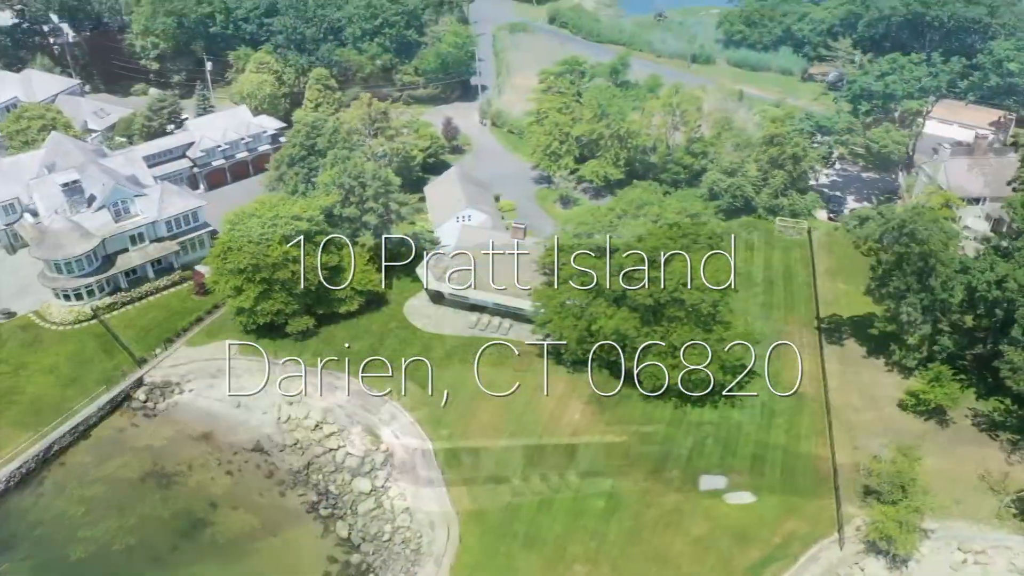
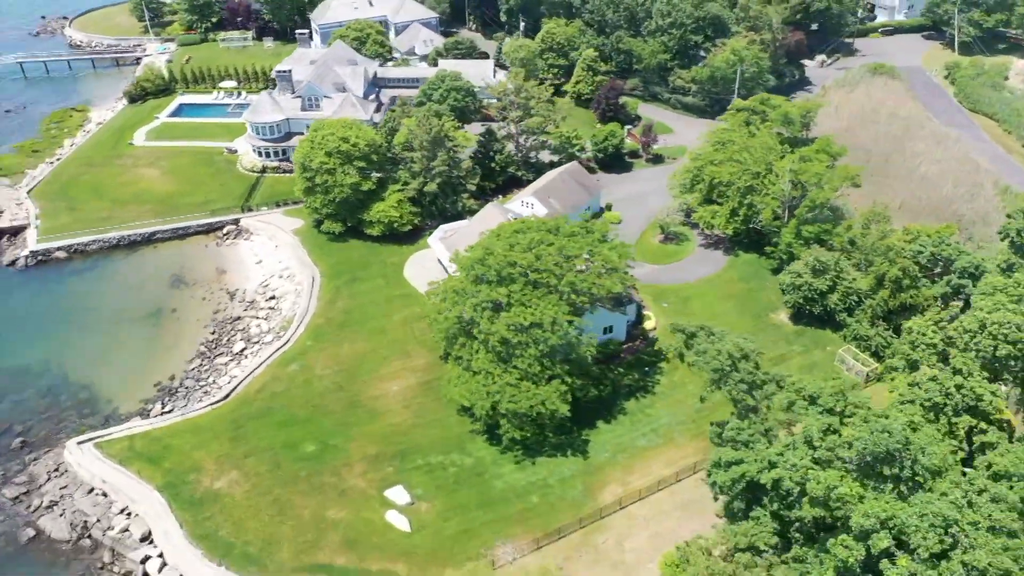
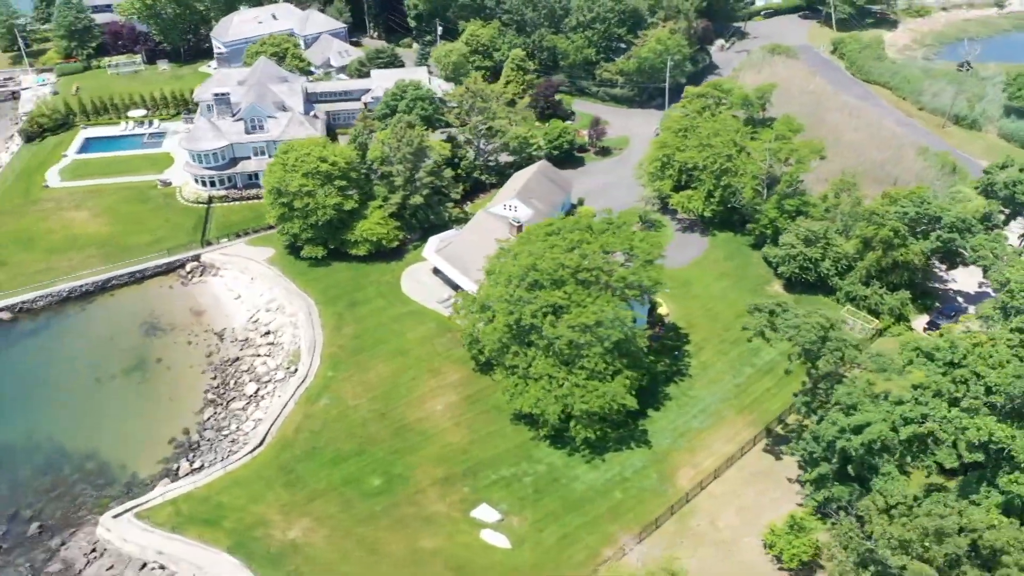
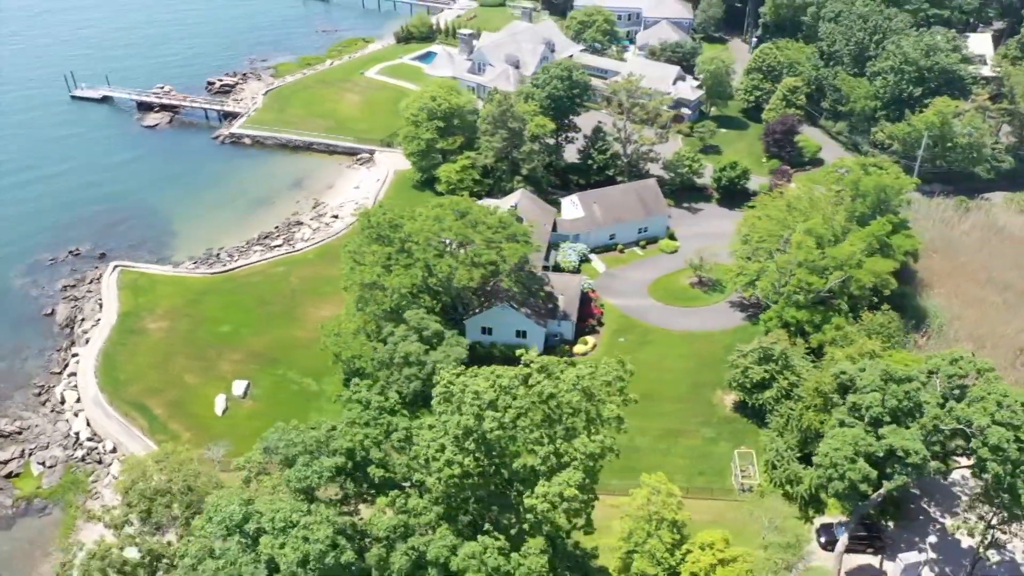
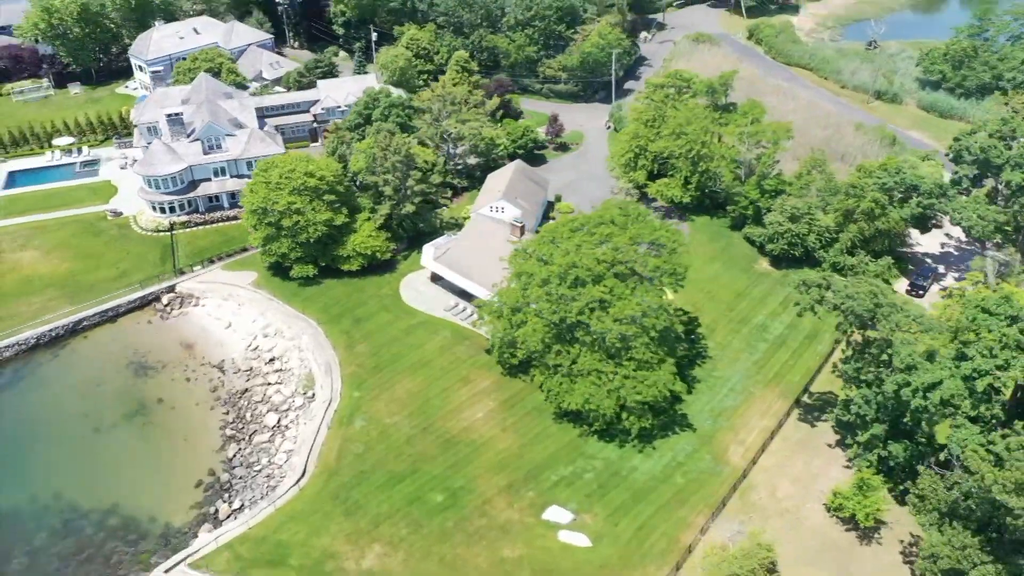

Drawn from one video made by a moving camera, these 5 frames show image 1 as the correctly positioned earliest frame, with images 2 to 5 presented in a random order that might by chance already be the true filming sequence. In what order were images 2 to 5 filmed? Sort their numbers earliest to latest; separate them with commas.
5, 3, 2, 4
